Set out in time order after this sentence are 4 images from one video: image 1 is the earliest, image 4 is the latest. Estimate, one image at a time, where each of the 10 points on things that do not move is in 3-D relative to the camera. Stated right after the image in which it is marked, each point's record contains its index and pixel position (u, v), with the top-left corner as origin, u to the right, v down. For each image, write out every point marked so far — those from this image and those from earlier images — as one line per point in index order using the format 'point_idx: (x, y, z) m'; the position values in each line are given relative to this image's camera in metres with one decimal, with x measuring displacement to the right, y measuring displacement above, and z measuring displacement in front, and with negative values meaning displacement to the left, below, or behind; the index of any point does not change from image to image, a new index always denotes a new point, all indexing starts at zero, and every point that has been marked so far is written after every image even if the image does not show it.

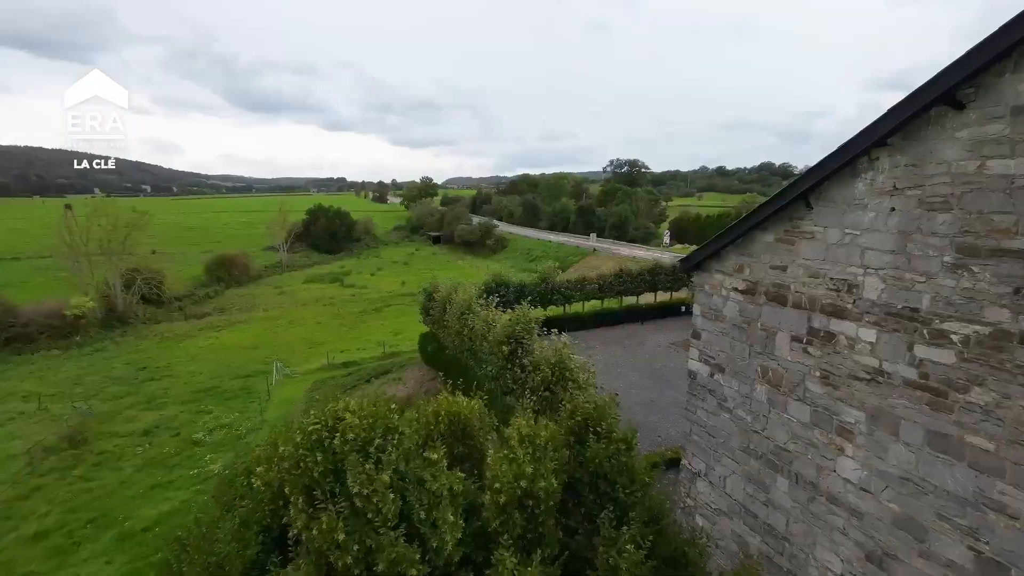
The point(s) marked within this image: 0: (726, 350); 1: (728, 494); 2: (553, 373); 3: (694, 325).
0: (+3.5, -1.0, +7.8) m
1: (+3.6, -3.4, +8.0) m
2: (+1.0, -2.1, +12.0) m
3: (+3.2, -0.7, +8.4) m
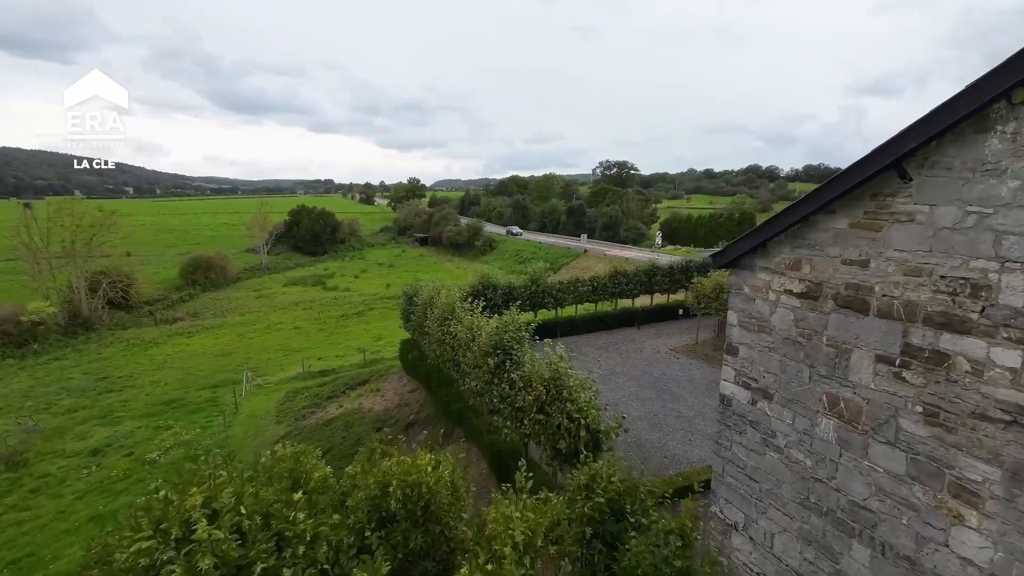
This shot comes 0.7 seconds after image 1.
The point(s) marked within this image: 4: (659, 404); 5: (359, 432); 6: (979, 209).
0: (+3.3, -1.0, +6.1) m
1: (+3.4, -3.5, +6.2) m
2: (+0.7, -2.2, +10.2) m
3: (+3.0, -0.7, +6.6) m
4: (+5.5, -4.3, +18.0) m
5: (-5.8, -5.4, +18.1) m
6: (+4.1, +0.7, +4.2) m
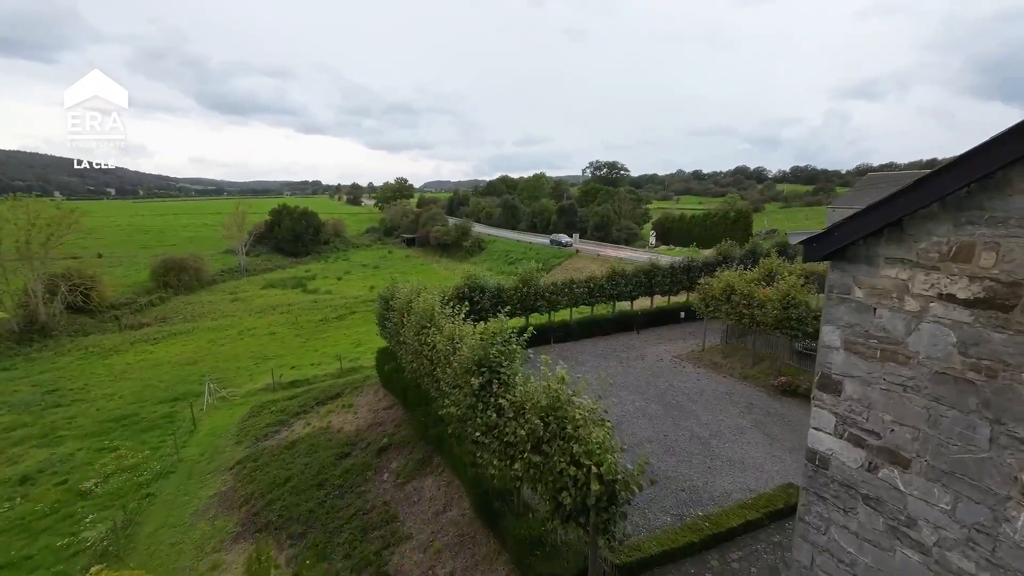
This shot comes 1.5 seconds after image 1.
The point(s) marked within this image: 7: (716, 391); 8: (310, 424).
0: (+3.2, -1.1, +3.8) m
1: (+3.3, -3.5, +3.9) m
2: (+0.5, -2.2, +7.9) m
3: (+2.9, -0.7, +4.4) m
4: (+5.1, -4.4, +15.8) m
5: (-6.1, -5.5, +15.7) m
6: (+4.0, +0.7, +1.9) m
7: (+7.9, -4.0, +18.6) m
8: (-8.2, -5.5, +19.6) m
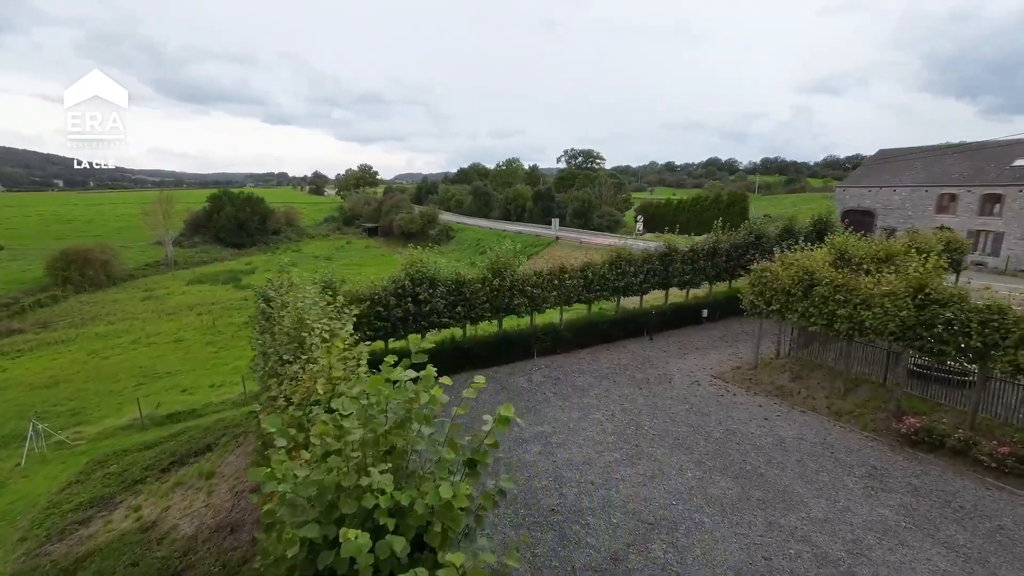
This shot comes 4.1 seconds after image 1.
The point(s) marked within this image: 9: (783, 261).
0: (+3.1, -1.0, -3.5) m
1: (+3.2, -3.4, -3.4) m
2: (+0.3, -2.2, +0.4) m
3: (+2.7, -0.7, -3.0) m
4: (+4.4, -4.2, +8.6) m
5: (-6.8, -5.4, +7.9) m
6: (+4.0, +0.7, -5.4) m
7: (+7.0, -3.7, +11.5) m
8: (-9.1, -5.4, +11.7) m
9: (+8.5, +0.9, +15.2) m
